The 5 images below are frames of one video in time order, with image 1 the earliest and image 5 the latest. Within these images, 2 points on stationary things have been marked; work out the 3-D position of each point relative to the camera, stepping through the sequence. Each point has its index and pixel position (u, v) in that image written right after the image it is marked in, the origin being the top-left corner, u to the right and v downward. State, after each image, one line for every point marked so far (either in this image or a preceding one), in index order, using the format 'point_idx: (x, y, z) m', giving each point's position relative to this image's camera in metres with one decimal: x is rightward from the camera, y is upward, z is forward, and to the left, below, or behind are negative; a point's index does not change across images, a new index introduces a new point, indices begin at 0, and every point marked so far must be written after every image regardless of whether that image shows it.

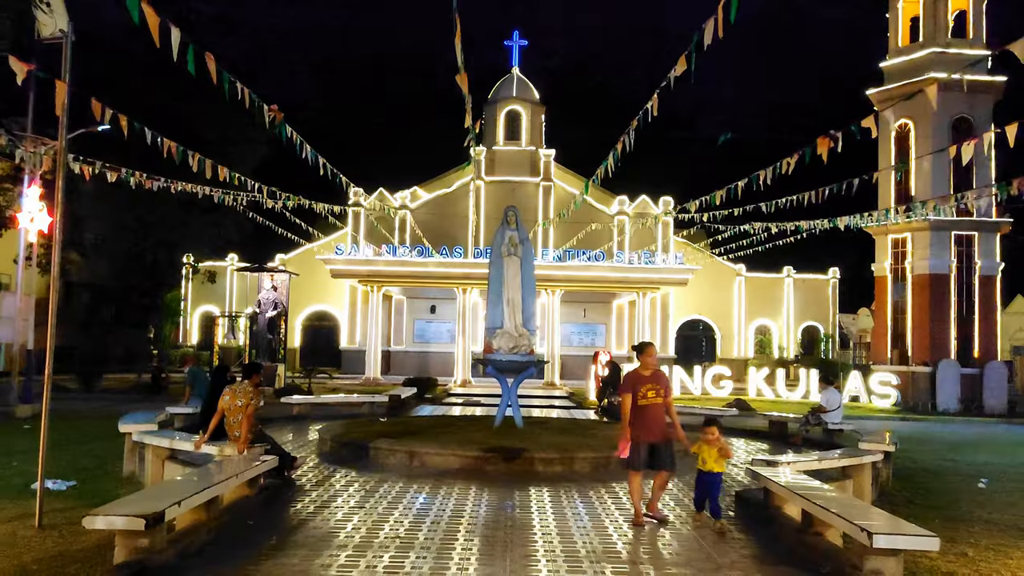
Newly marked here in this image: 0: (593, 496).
0: (+0.8, -2.0, +7.6) m
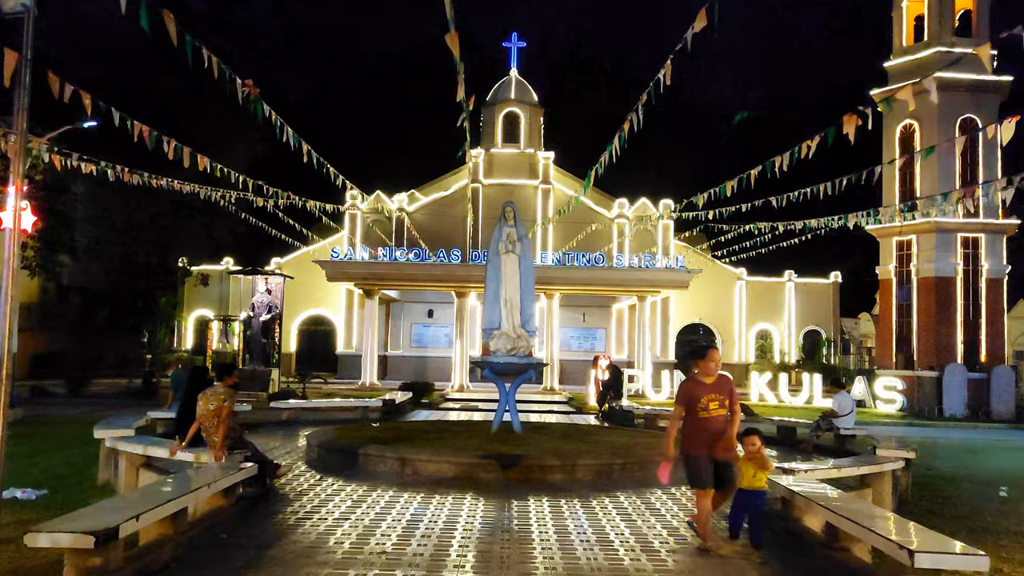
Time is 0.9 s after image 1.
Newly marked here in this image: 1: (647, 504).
0: (+0.7, -2.0, +7.1) m
1: (+1.2, -2.0, +7.3) m
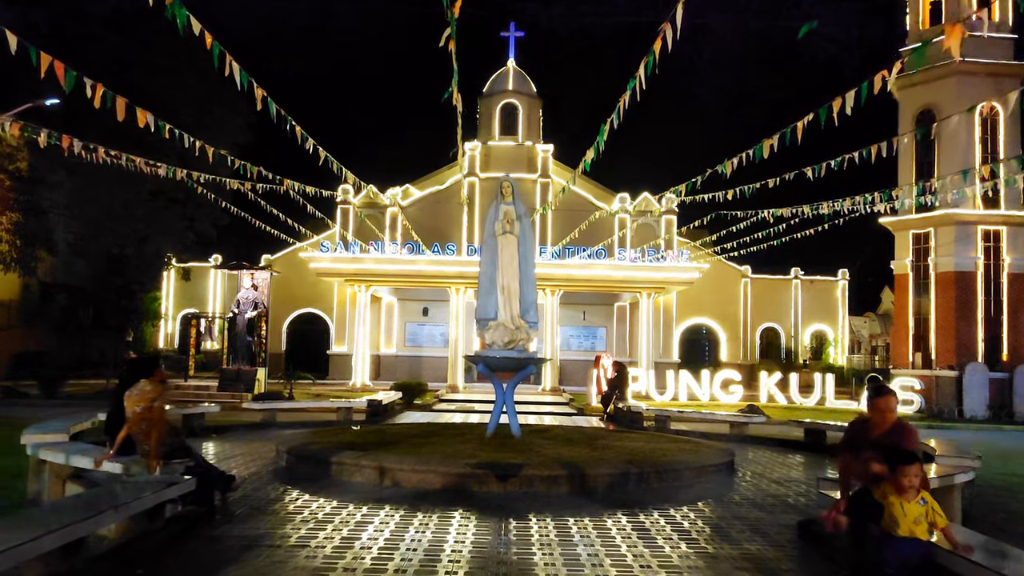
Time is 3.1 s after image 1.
0: (+0.7, -1.8, +5.9) m
1: (+1.2, -1.8, +6.1) m
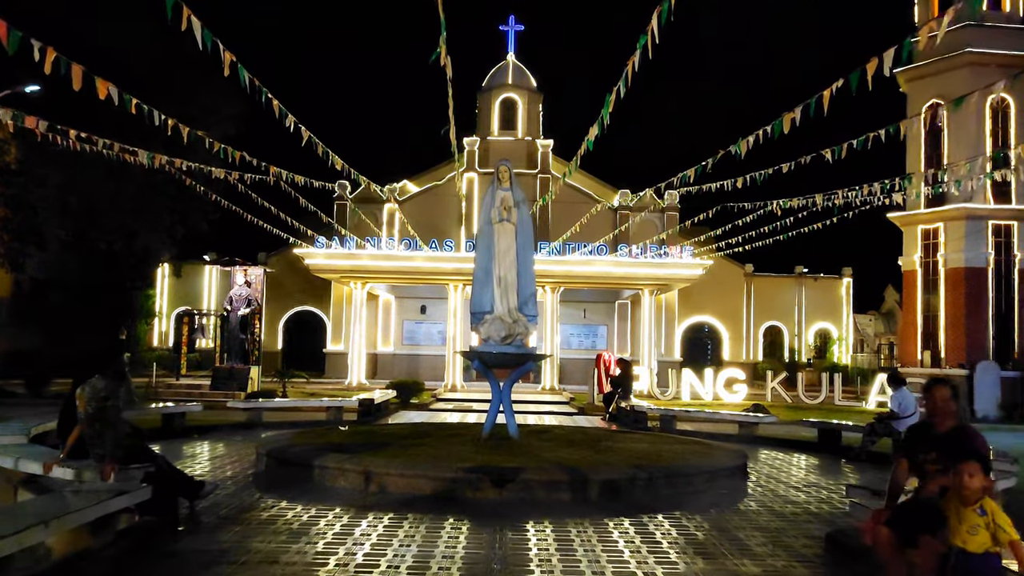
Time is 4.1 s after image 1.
0: (+0.7, -1.7, +5.4) m
1: (+1.2, -1.7, +5.5) m
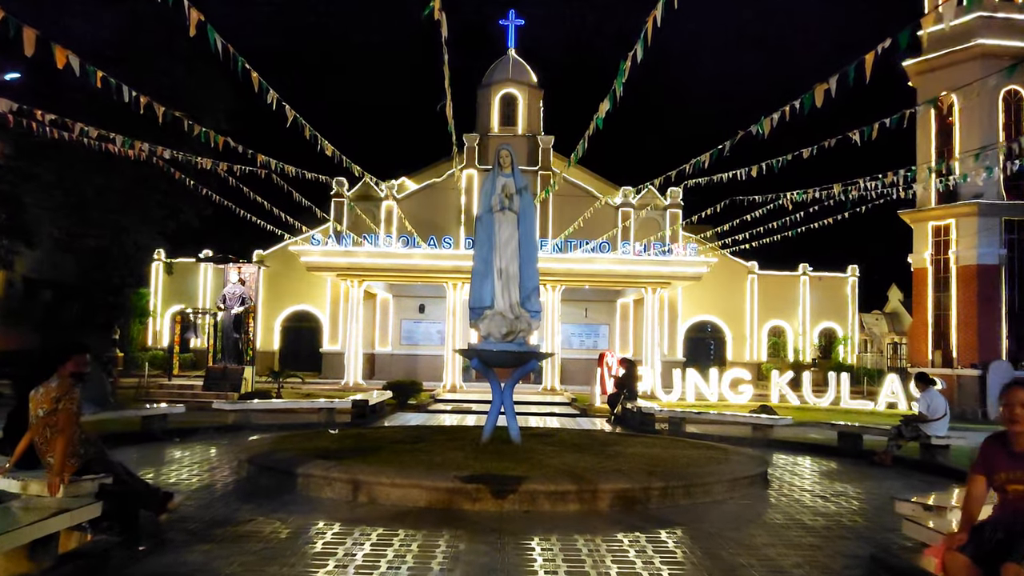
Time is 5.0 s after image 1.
0: (+0.7, -1.6, +4.8) m
1: (+1.2, -1.7, +4.9) m
